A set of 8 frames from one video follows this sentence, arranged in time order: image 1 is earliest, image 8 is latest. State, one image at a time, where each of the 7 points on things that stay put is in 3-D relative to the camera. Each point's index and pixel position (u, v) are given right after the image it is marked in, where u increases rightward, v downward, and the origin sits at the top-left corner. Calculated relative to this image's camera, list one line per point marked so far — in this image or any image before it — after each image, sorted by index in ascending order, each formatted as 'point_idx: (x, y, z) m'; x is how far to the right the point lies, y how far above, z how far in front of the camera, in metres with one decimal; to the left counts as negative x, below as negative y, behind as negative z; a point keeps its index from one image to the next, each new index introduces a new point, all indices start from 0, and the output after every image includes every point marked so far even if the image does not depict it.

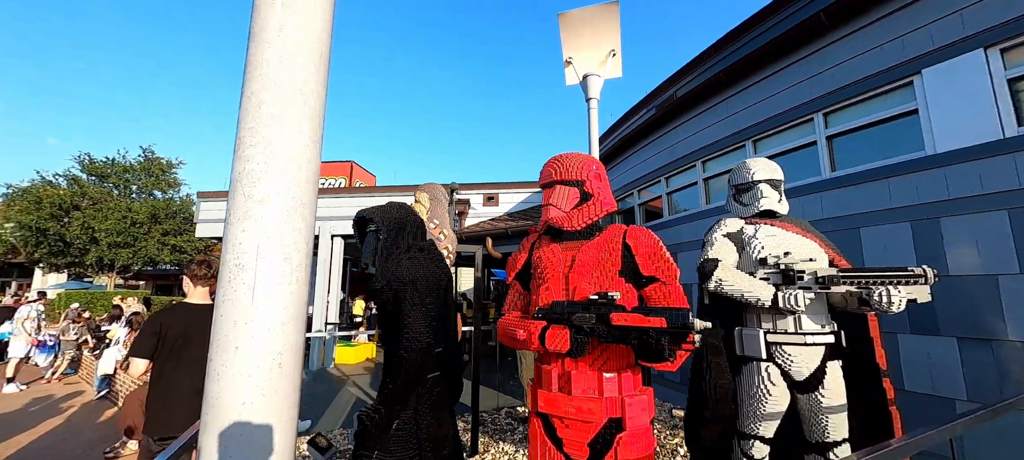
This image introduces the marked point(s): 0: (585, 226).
0: (+0.3, 0.0, +1.7) m
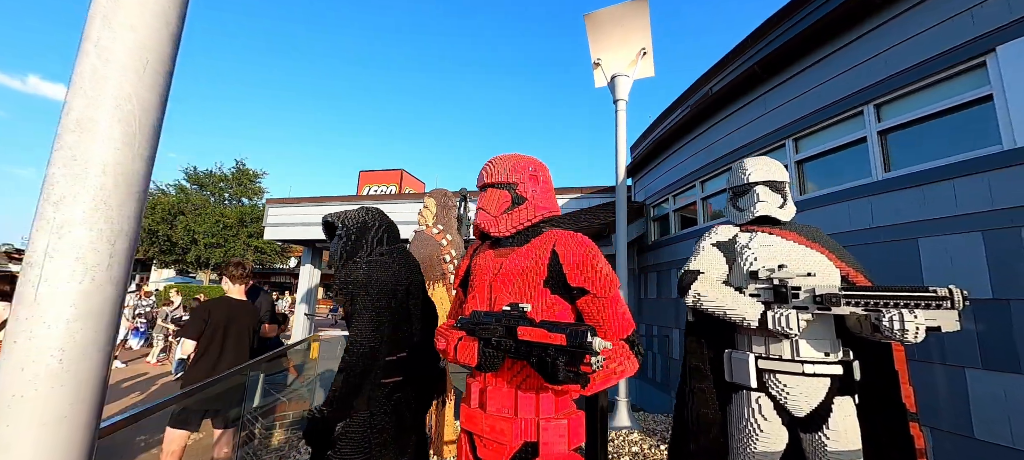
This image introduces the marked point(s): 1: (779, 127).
0: (0.0, 0.0, +1.6) m
1: (+3.1, +1.2, +4.2) m
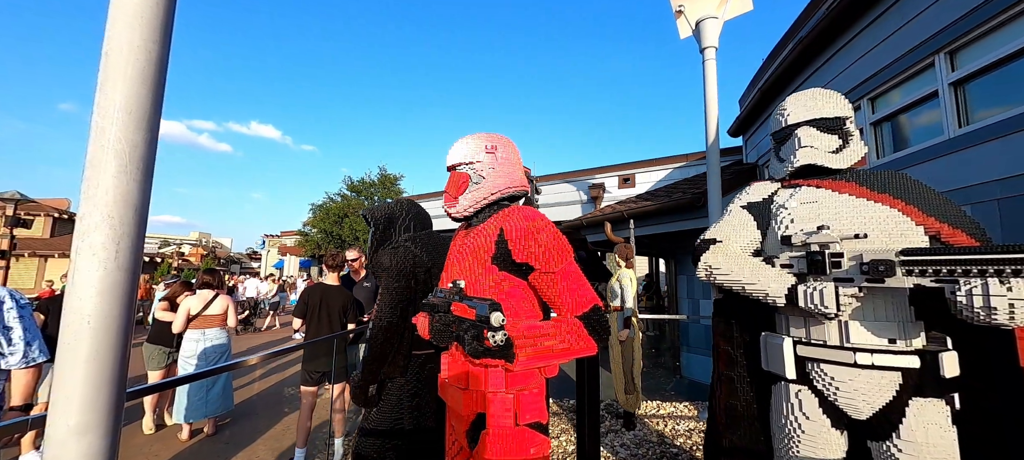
0: (-0.2, +0.1, +1.6) m
1: (+3.5, +1.6, +3.1) m
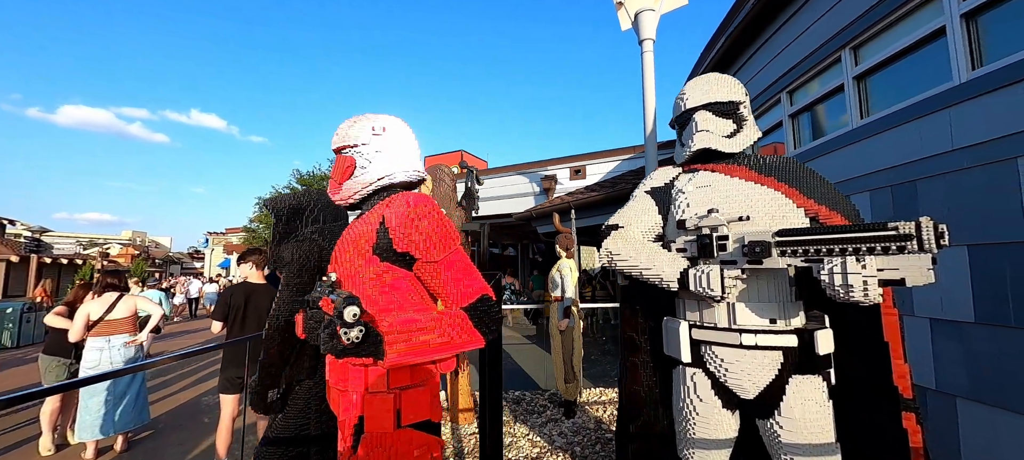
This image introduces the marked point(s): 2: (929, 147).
0: (-0.6, +0.1, +1.5) m
1: (+2.9, +1.8, +3.3) m
2: (+2.9, +0.6, +2.5) m
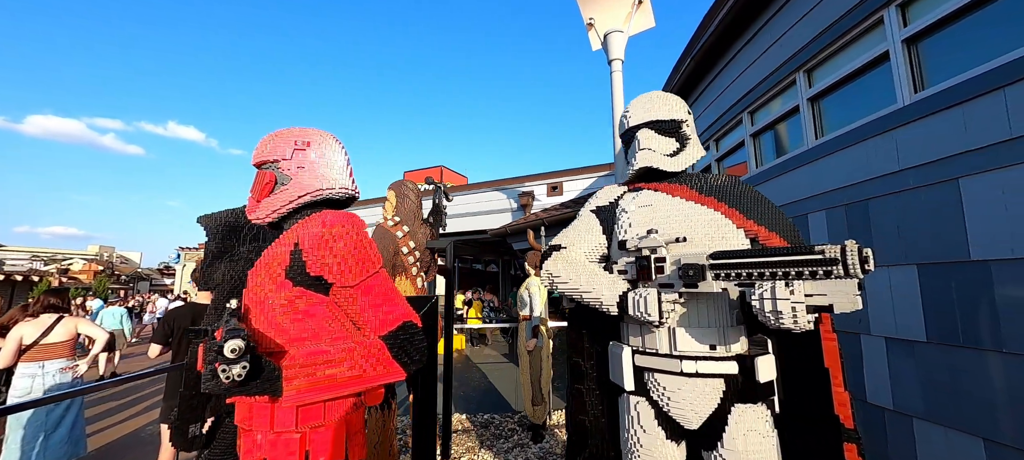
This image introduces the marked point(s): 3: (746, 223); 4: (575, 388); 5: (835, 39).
0: (-0.9, +0.1, +1.4) m
1: (+2.5, +1.6, +3.4) m
2: (+2.6, +0.4, +2.6) m
3: (+0.9, 0.0, +1.4) m
4: (+0.3, -0.7, +1.7) m
5: (+2.5, +1.5, +2.9) m
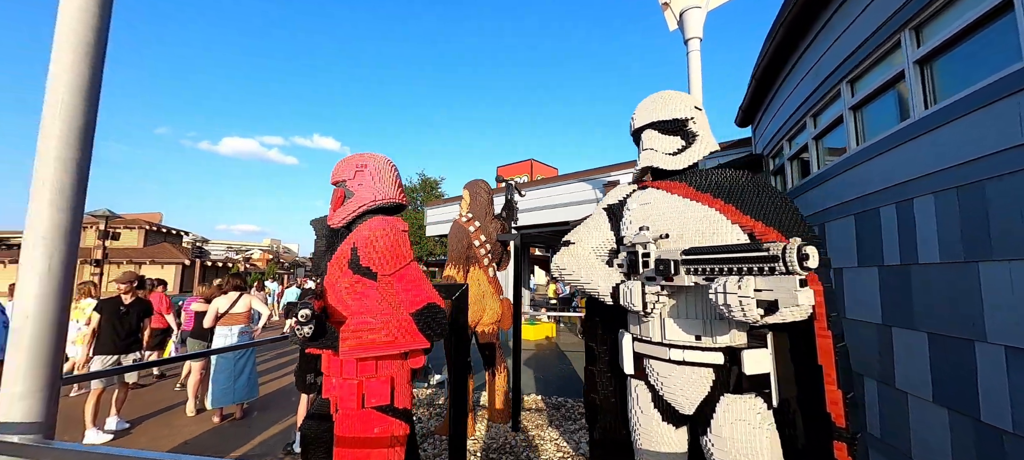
0: (-0.8, 0.0, +1.8) m
1: (+3.0, +1.7, +2.9) m
2: (+2.8, +0.5, +2.1) m
3: (+0.9, 0.0, +1.4) m
4: (+0.4, -0.7, +1.9) m
5: (+2.8, +1.6, +2.4) m
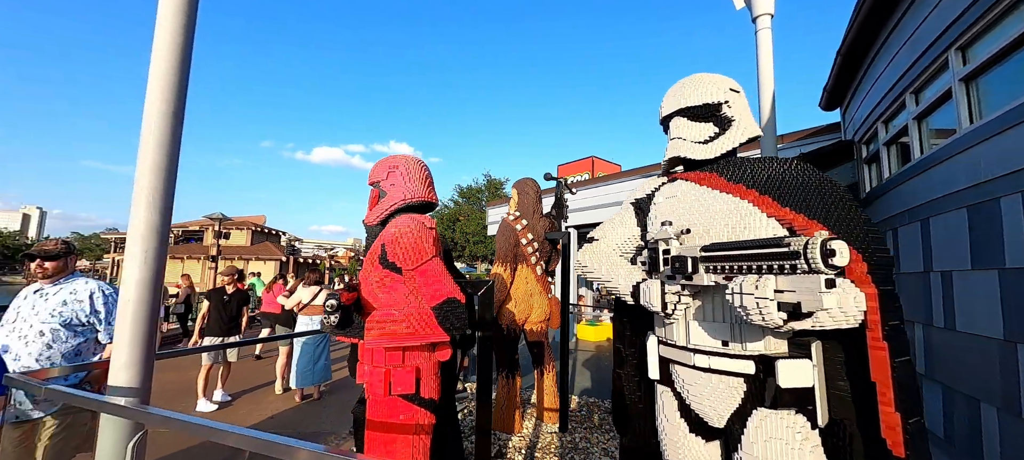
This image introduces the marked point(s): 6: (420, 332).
0: (-0.7, +0.1, +2.0) m
1: (+3.2, +1.7, +2.3) m
2: (+2.9, +0.5, +1.6) m
3: (+0.9, +0.1, +1.3) m
4: (+0.5, -0.7, +1.8) m
5: (+3.0, +1.6, +1.9) m
6: (-0.4, -0.4, +1.6) m
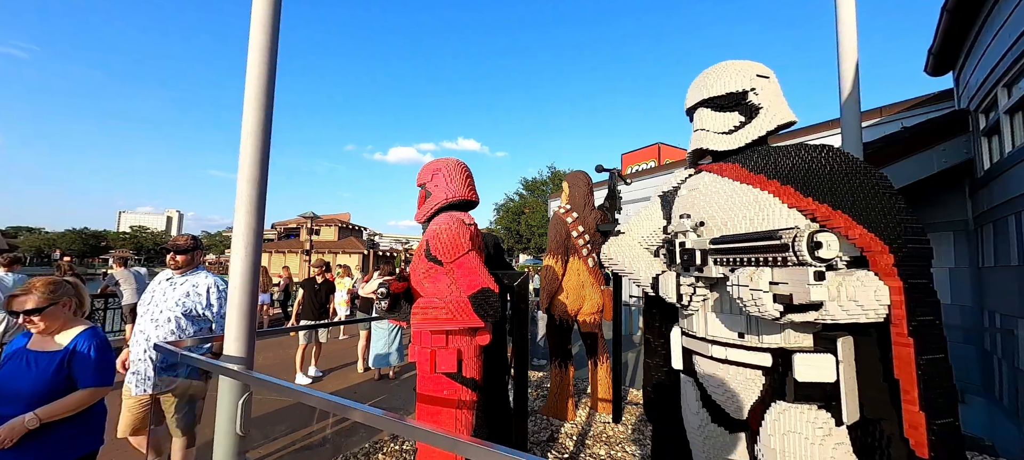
0: (-0.5, +0.1, +2.2) m
1: (+3.4, +1.8, +1.9) m
2: (+3.0, +0.6, +1.2) m
3: (+1.0, +0.1, +1.2) m
4: (+0.7, -0.7, +1.8) m
5: (+3.1, +1.7, +1.5) m
6: (-0.3, -0.4, +1.8) m
